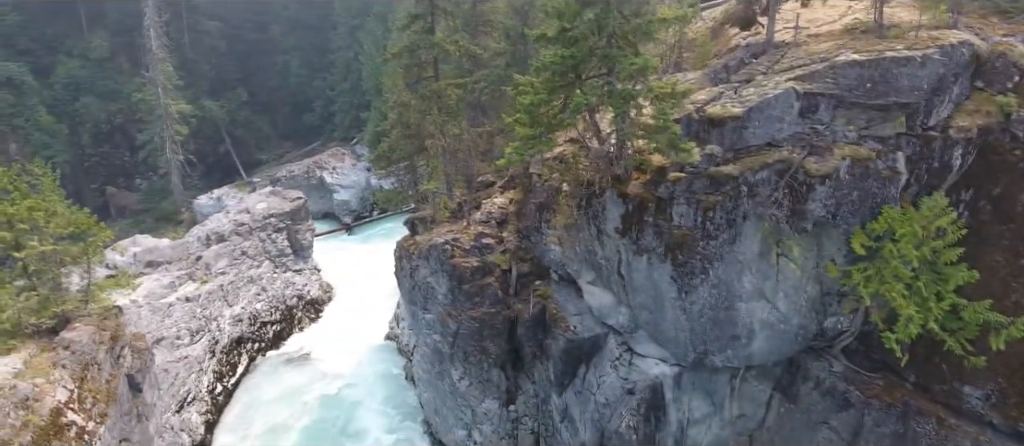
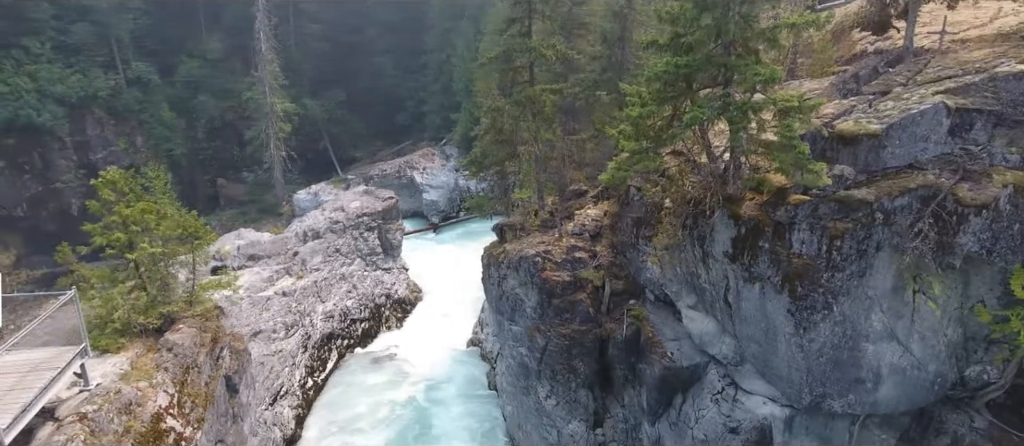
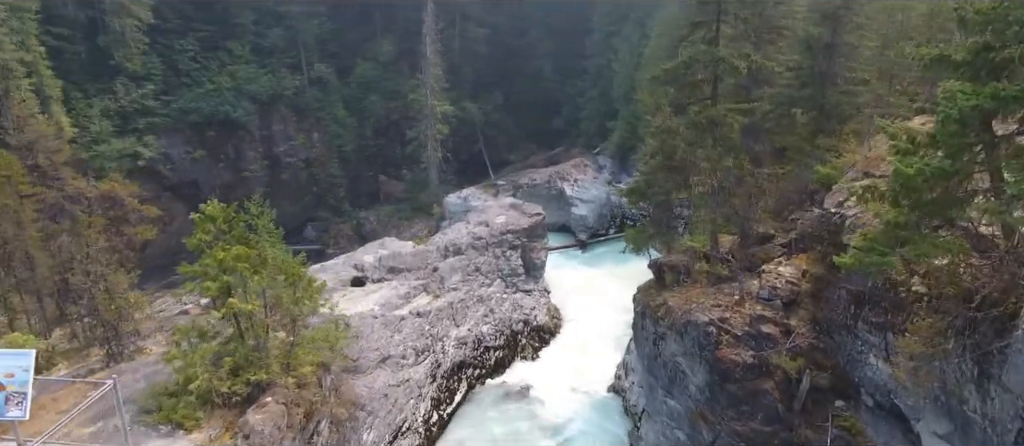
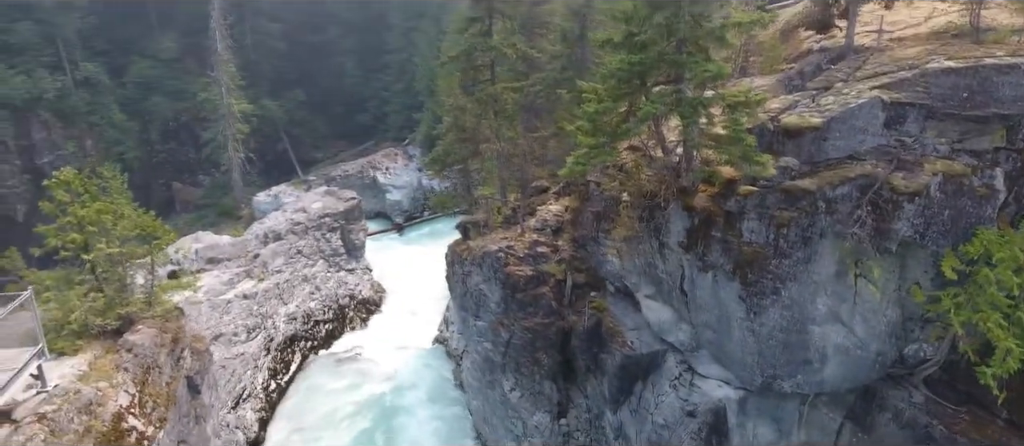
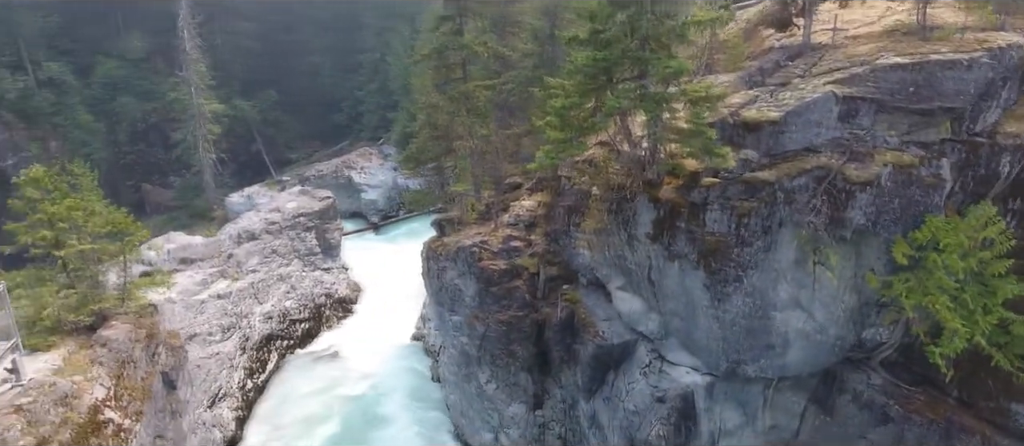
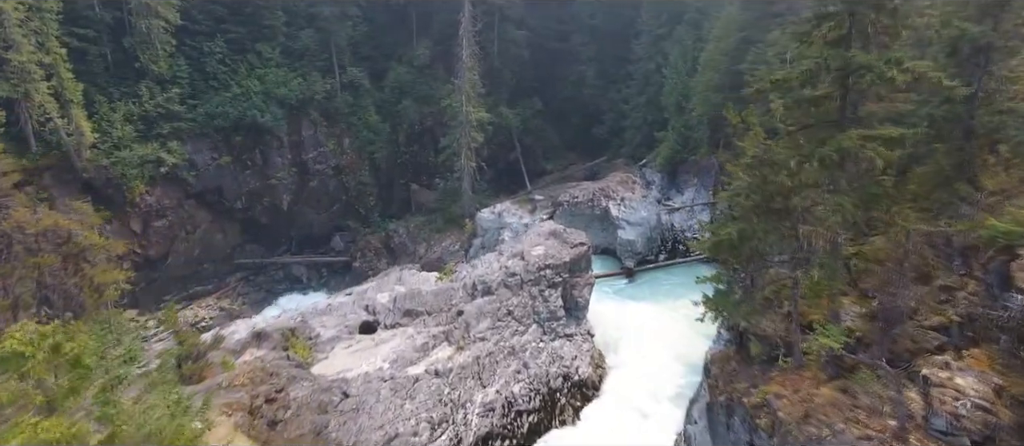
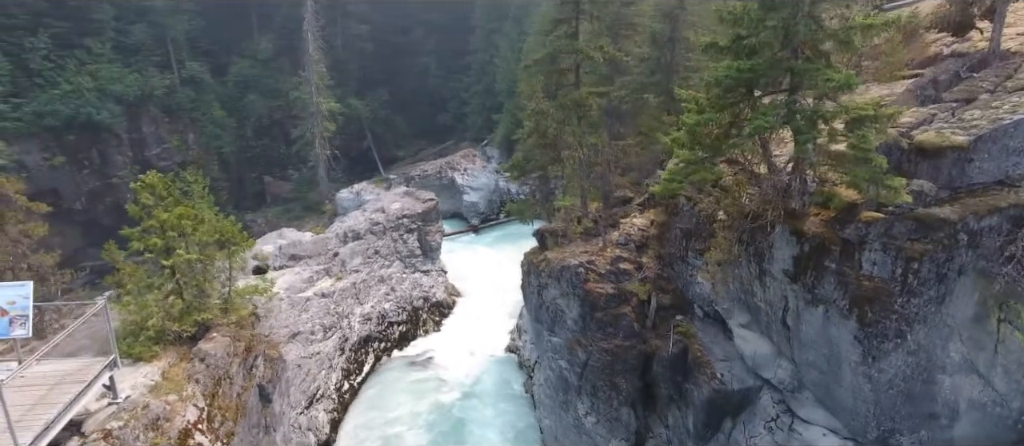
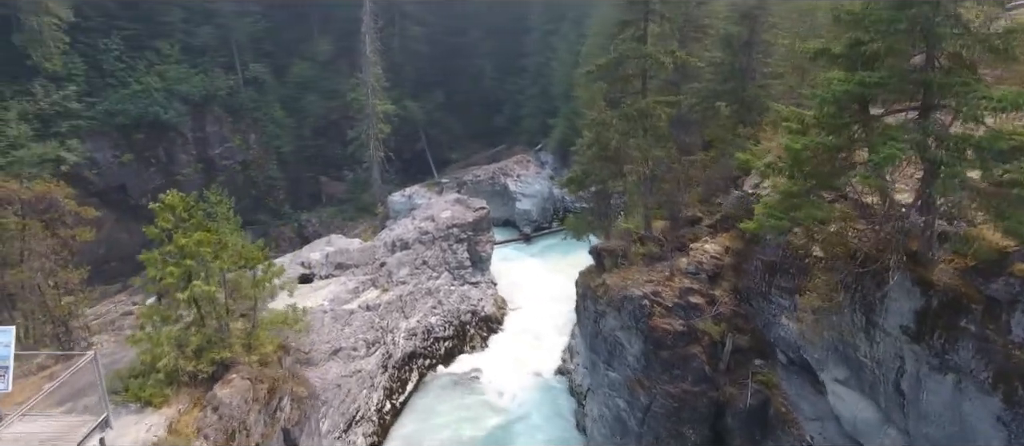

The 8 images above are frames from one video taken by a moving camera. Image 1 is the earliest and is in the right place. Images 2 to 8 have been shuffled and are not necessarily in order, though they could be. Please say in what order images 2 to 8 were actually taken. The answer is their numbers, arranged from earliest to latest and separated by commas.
5, 4, 2, 7, 8, 3, 6
